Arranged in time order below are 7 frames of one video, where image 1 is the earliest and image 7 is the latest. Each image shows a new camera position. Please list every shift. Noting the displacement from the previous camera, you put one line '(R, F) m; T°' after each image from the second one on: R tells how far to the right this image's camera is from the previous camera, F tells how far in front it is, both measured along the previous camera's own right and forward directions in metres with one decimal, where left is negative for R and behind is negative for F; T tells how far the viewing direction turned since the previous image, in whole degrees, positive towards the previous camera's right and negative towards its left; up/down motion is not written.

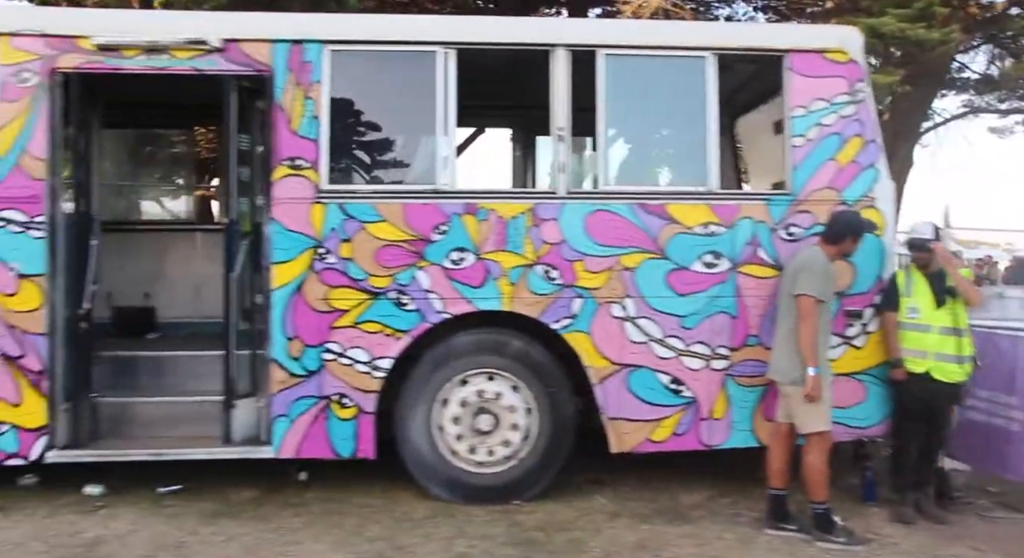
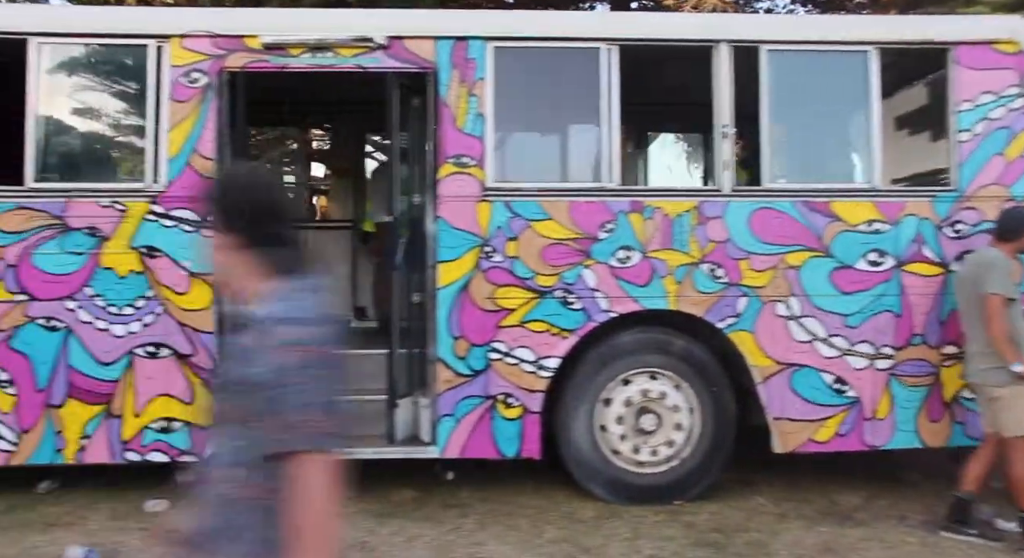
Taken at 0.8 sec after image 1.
(-0.8, 0.0) m; -1°
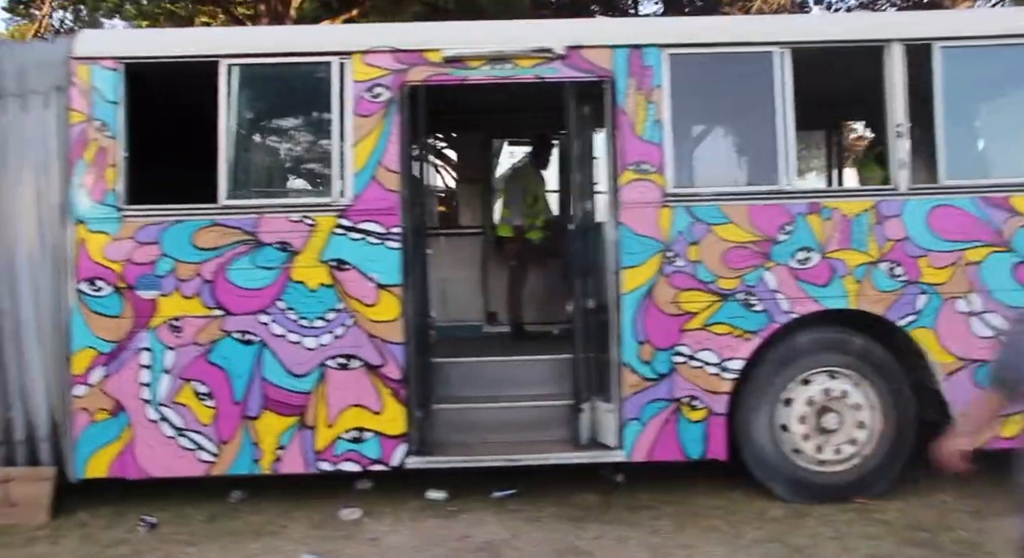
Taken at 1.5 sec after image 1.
(-0.9, -0.1) m; -1°
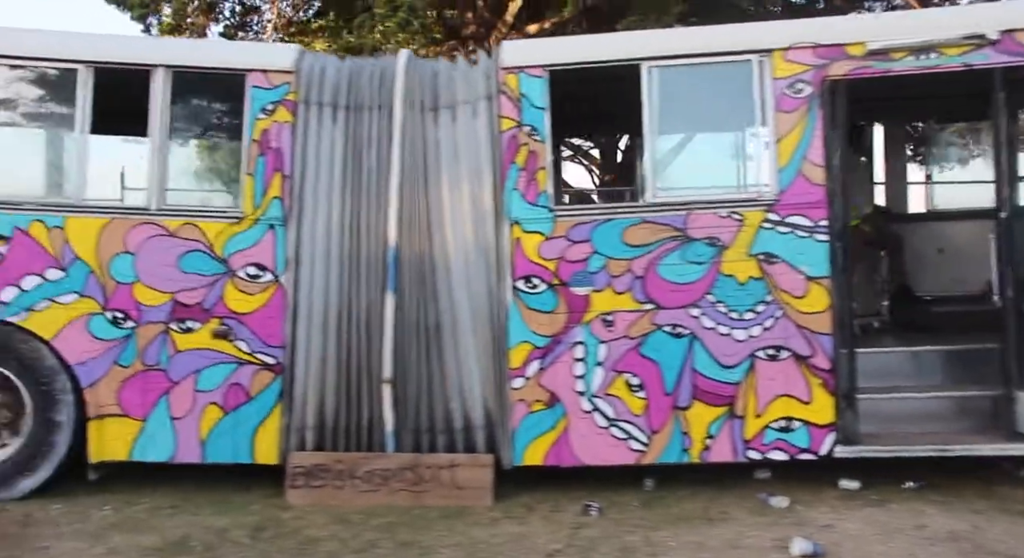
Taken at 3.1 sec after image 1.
(-1.9, -0.2) m; -6°
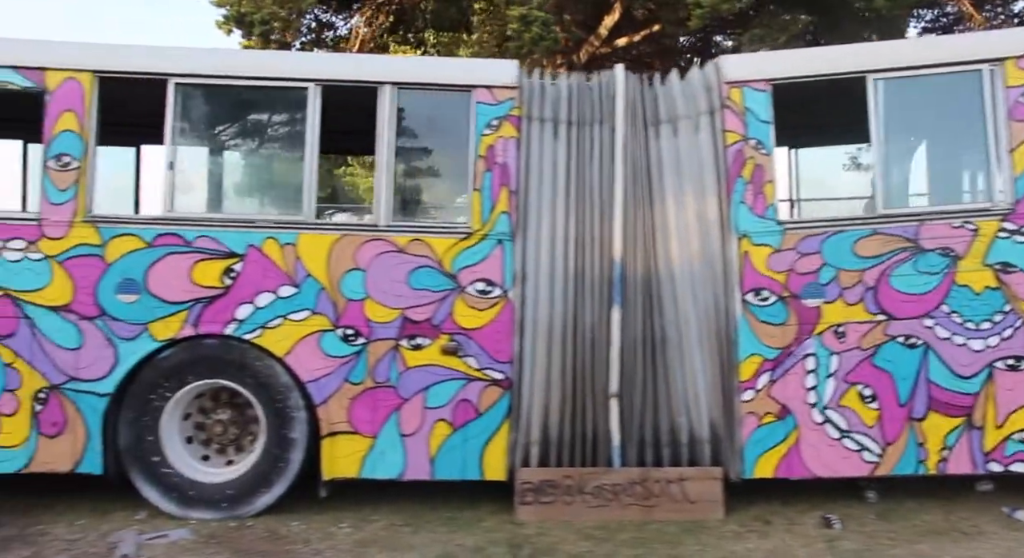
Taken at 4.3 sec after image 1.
(-1.3, 0.0) m; 0°
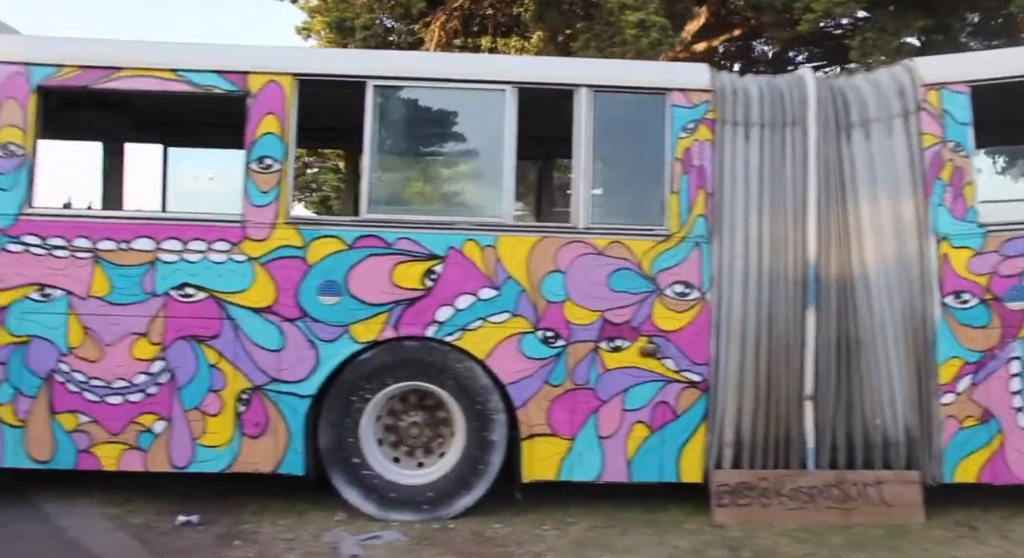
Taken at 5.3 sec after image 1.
(-1.1, 0.0) m; 0°
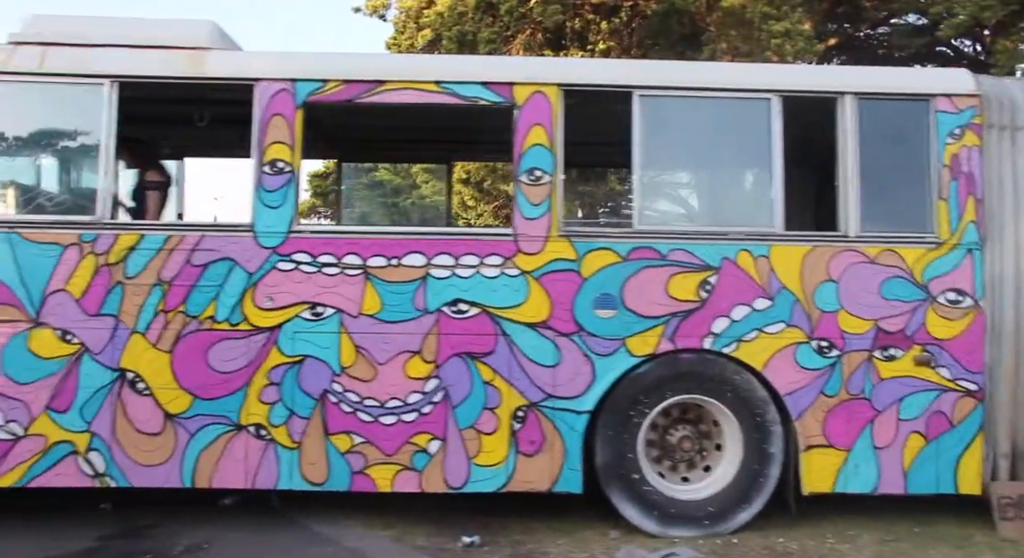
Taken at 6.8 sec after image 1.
(-1.6, +0.1) m; +1°
